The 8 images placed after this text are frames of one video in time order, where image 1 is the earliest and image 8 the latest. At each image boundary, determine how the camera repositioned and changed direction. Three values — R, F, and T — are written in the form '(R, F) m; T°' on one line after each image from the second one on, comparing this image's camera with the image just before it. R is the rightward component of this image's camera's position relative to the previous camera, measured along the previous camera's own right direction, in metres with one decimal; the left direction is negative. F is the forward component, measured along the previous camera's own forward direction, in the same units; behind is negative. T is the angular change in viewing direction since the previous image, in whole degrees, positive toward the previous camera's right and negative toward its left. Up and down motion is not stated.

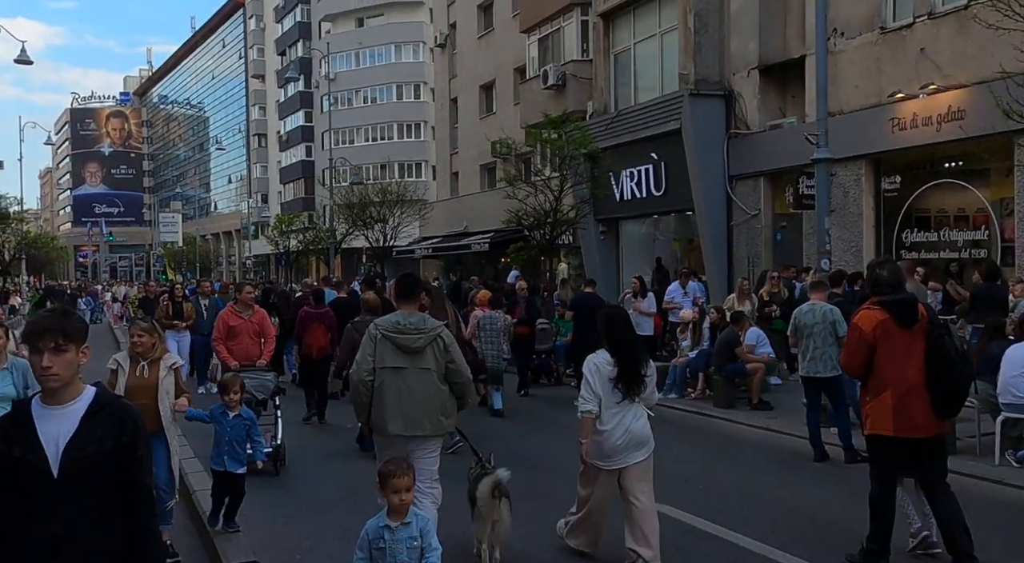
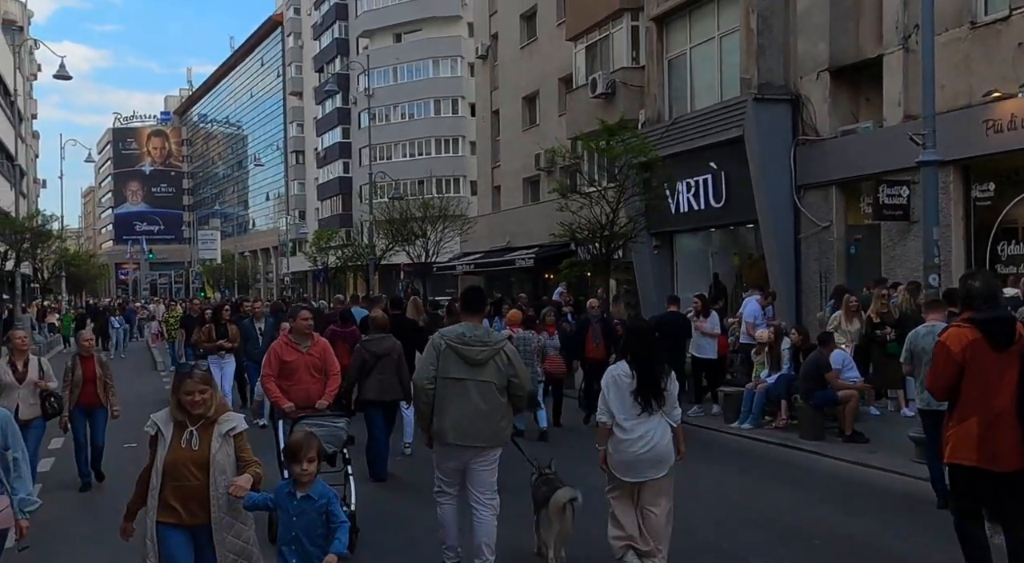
(-0.4, +1.0) m; -2°
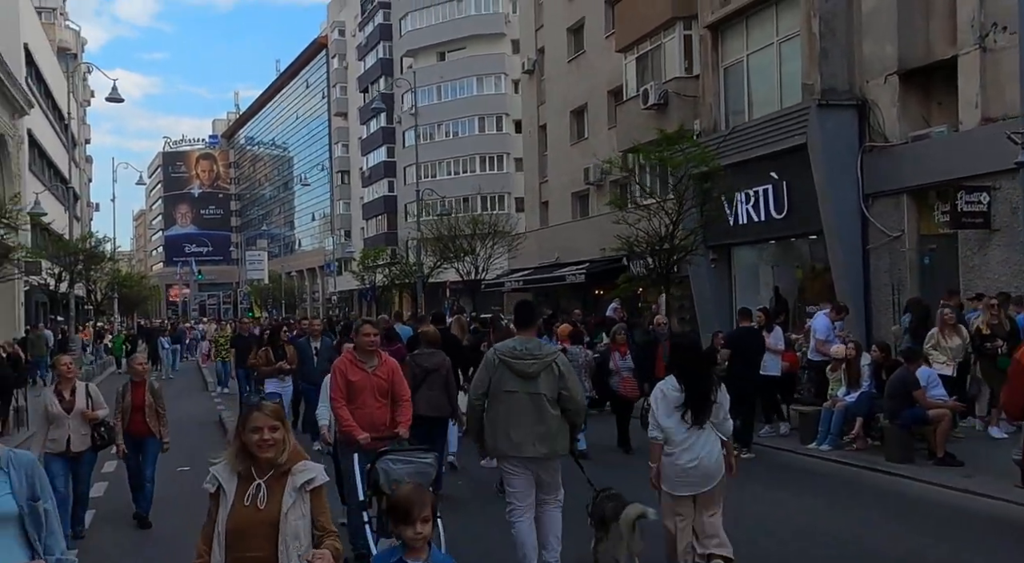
(-0.2, +0.5) m; -3°
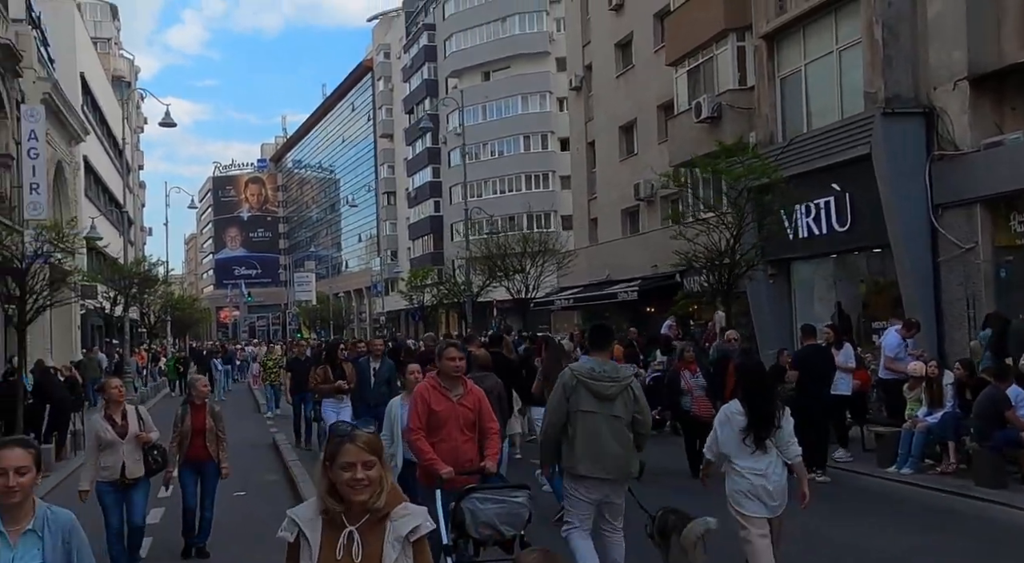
(-0.2, +0.3) m; -3°
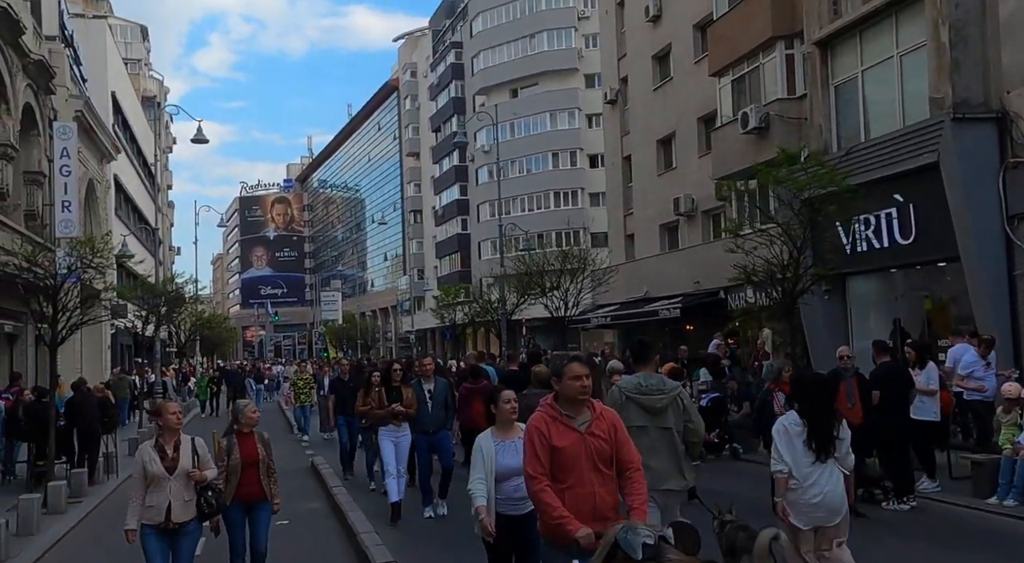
(-0.5, +0.7) m; -1°
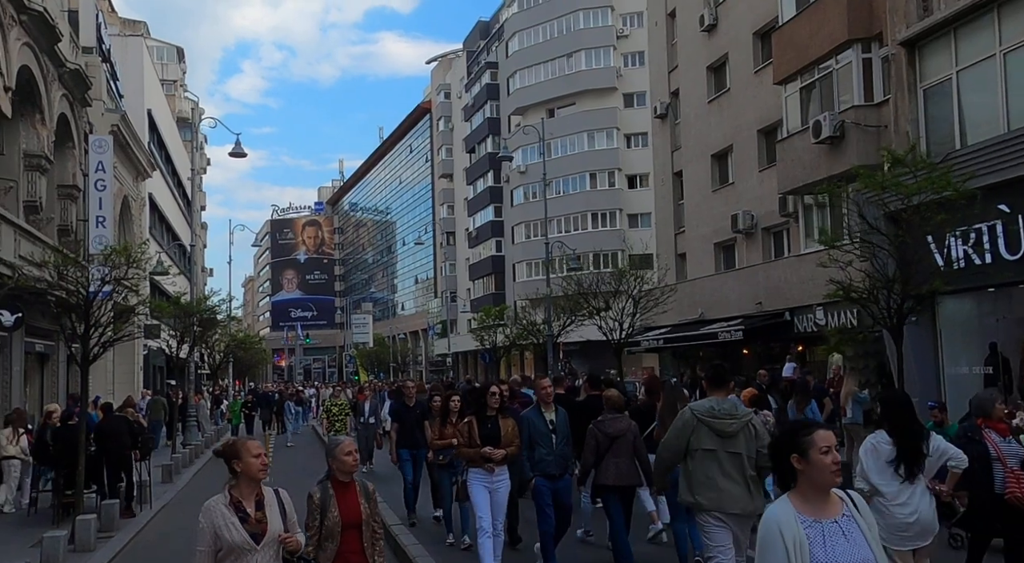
(-0.7, +1.4) m; -2°
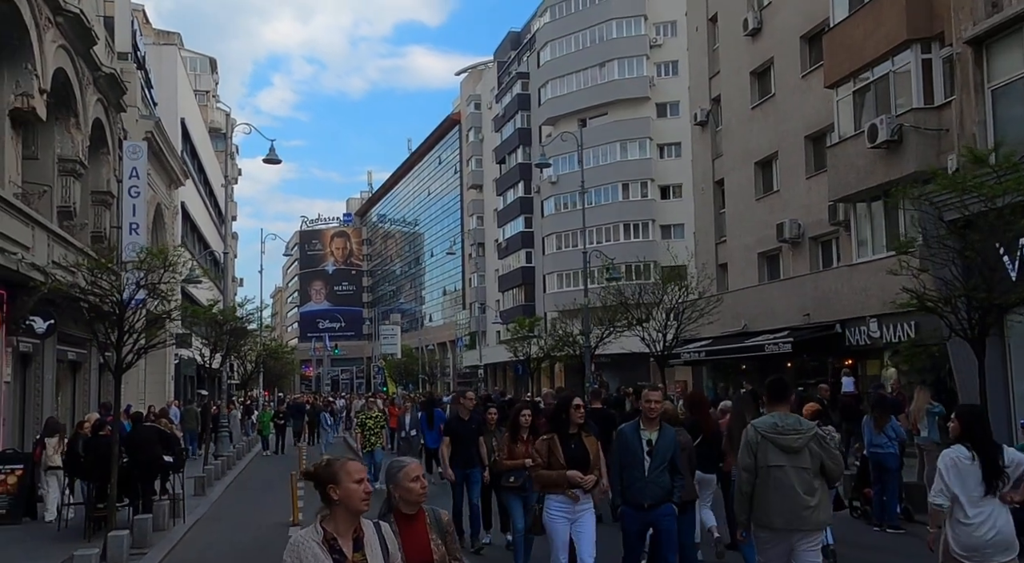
(-0.4, +0.7) m; -2°
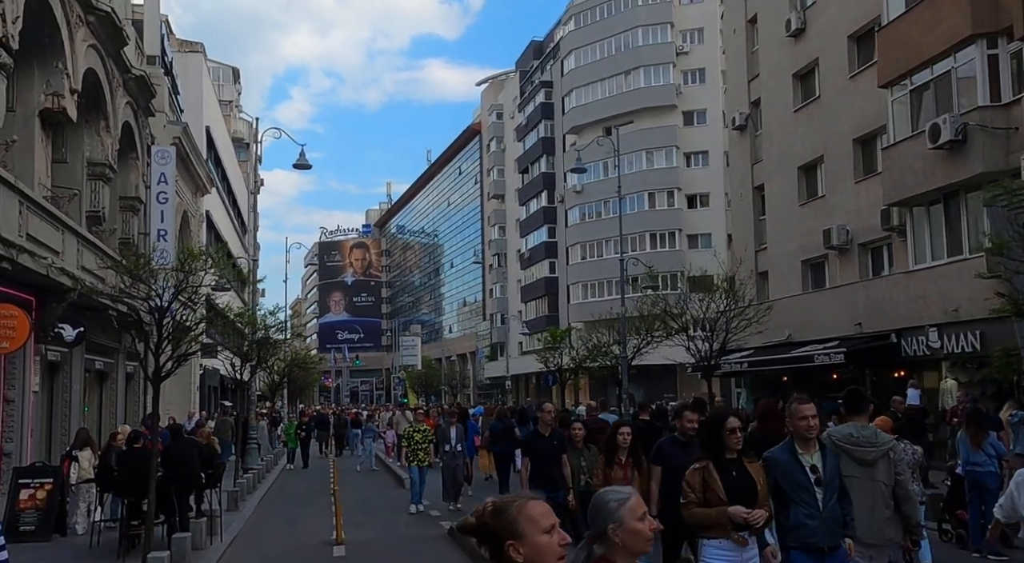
(-0.6, +0.8) m; -1°
